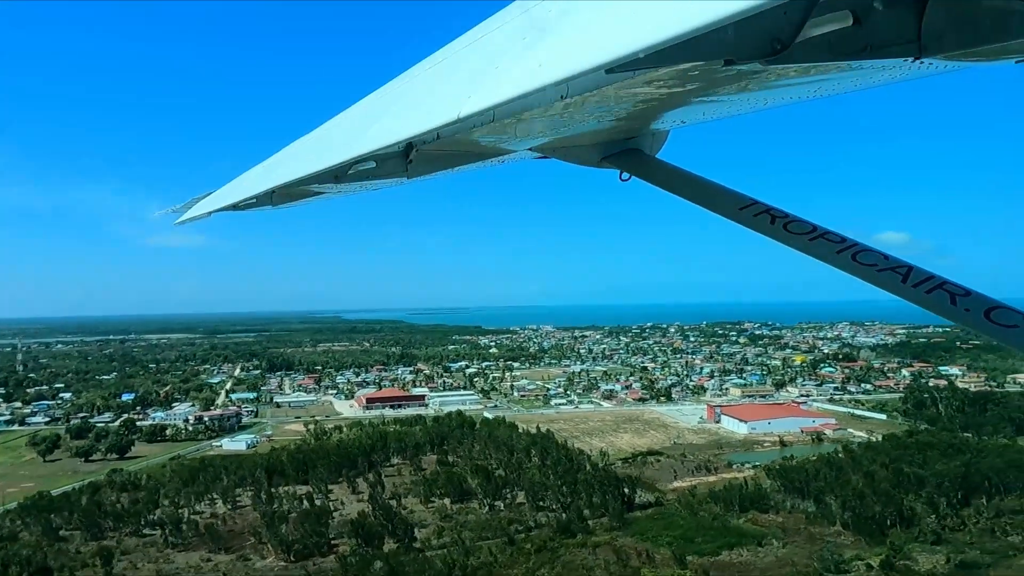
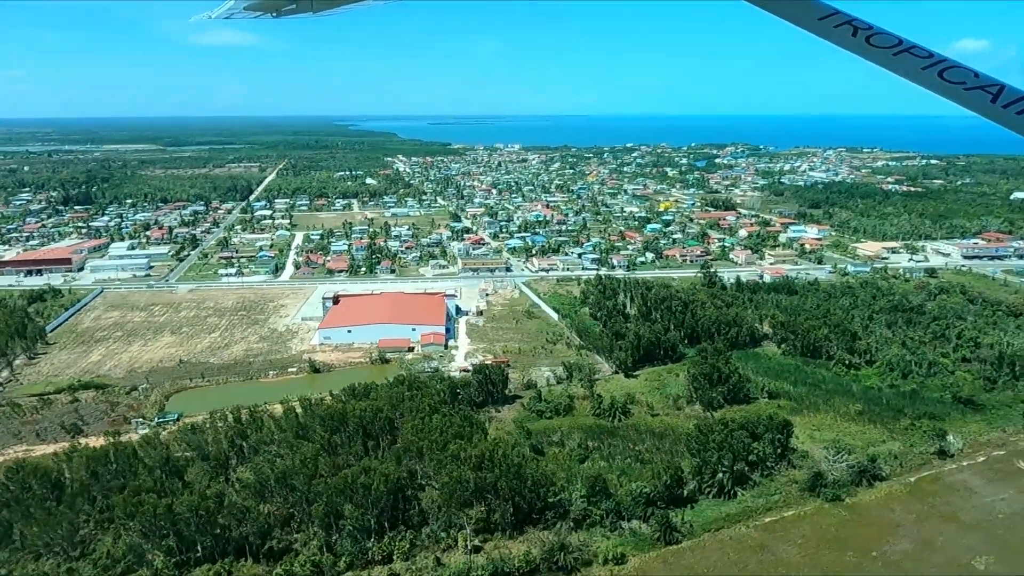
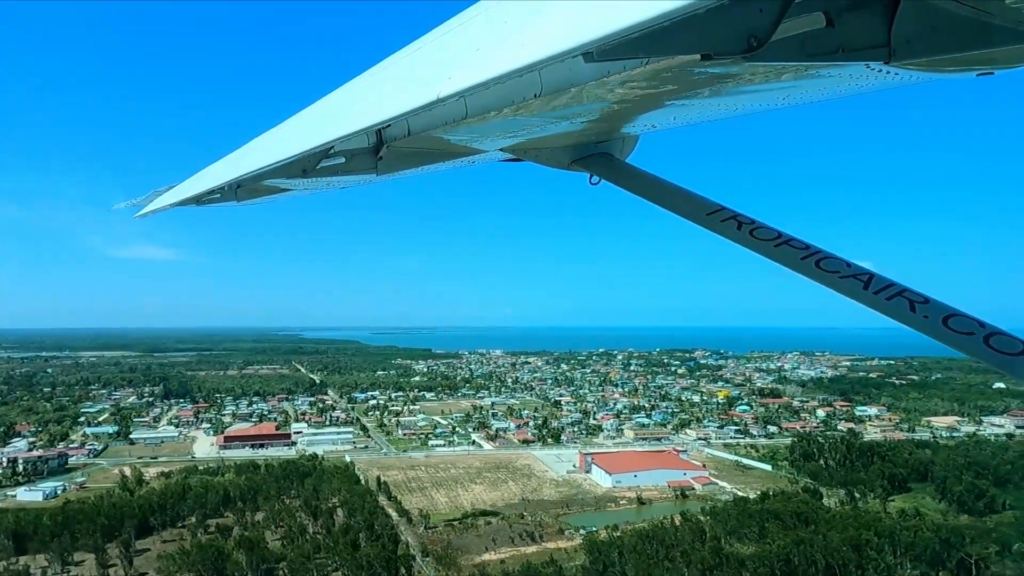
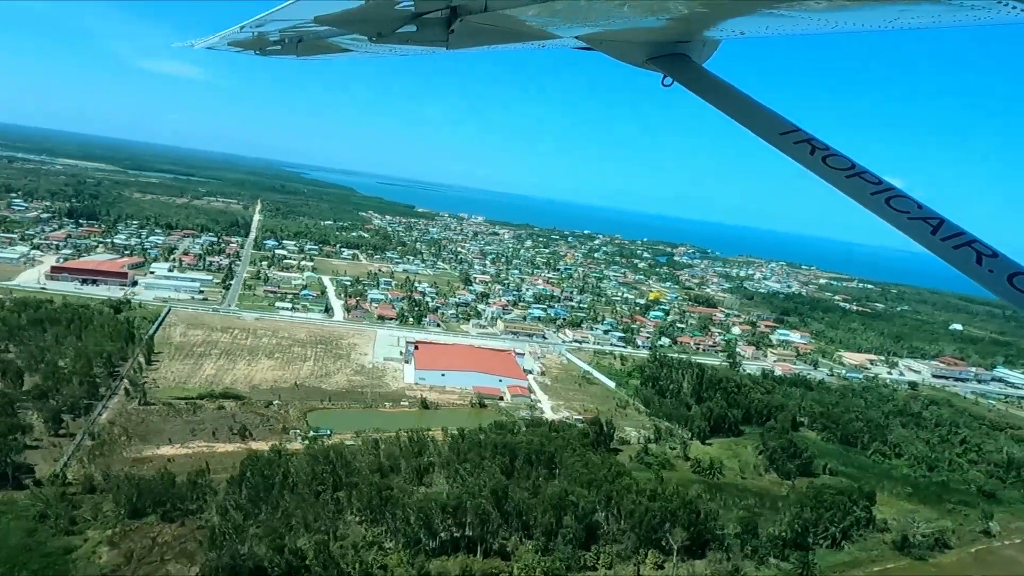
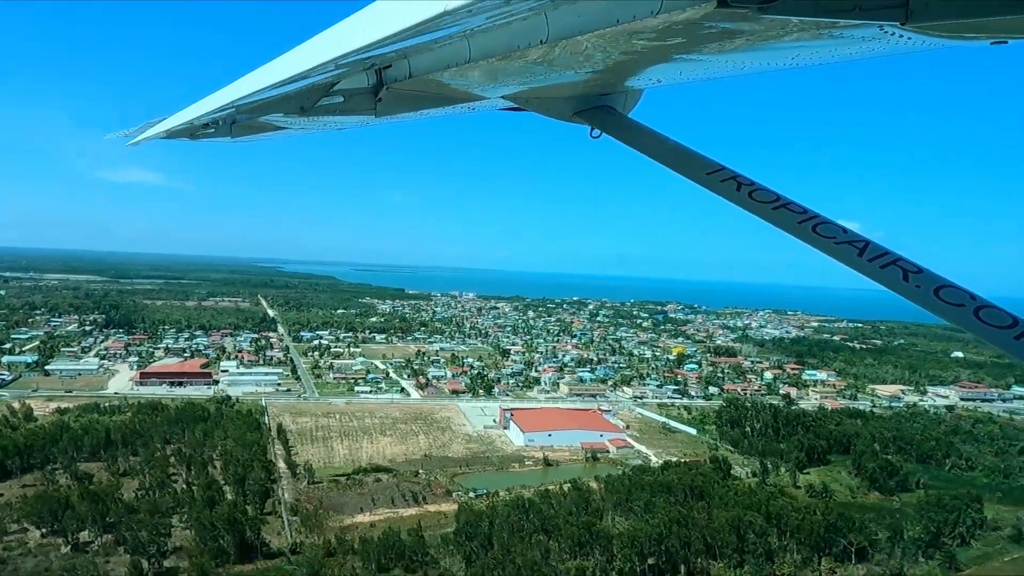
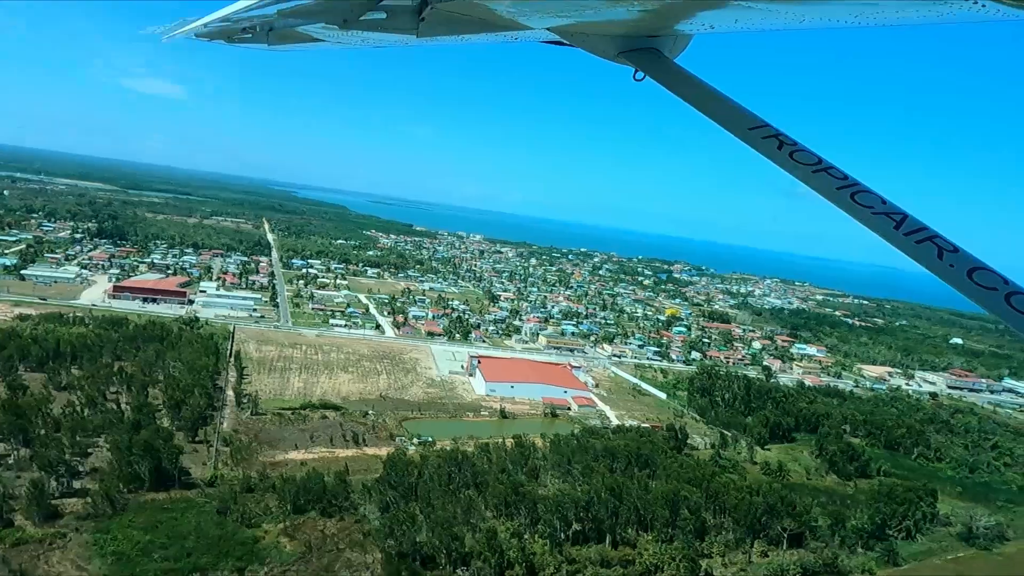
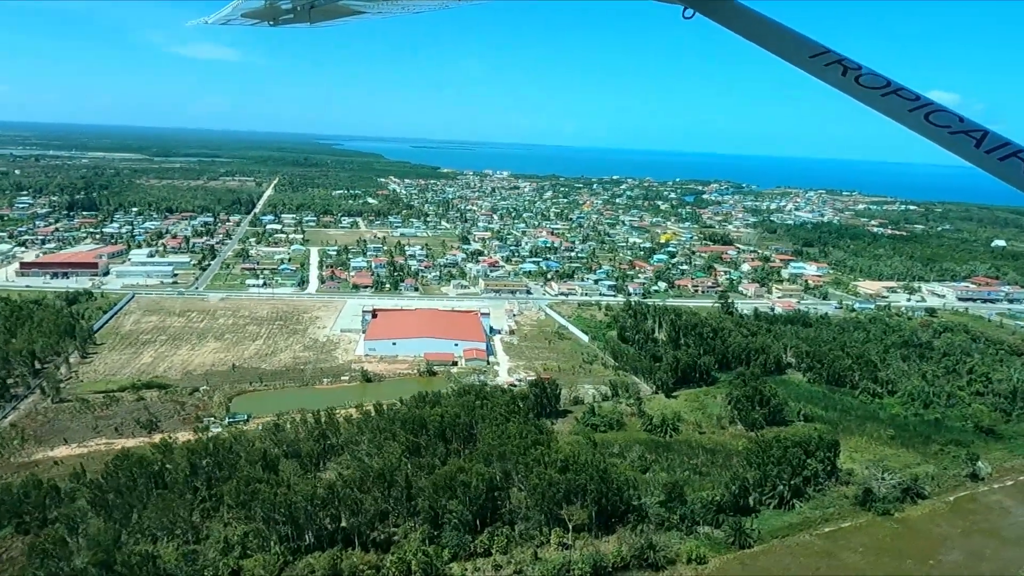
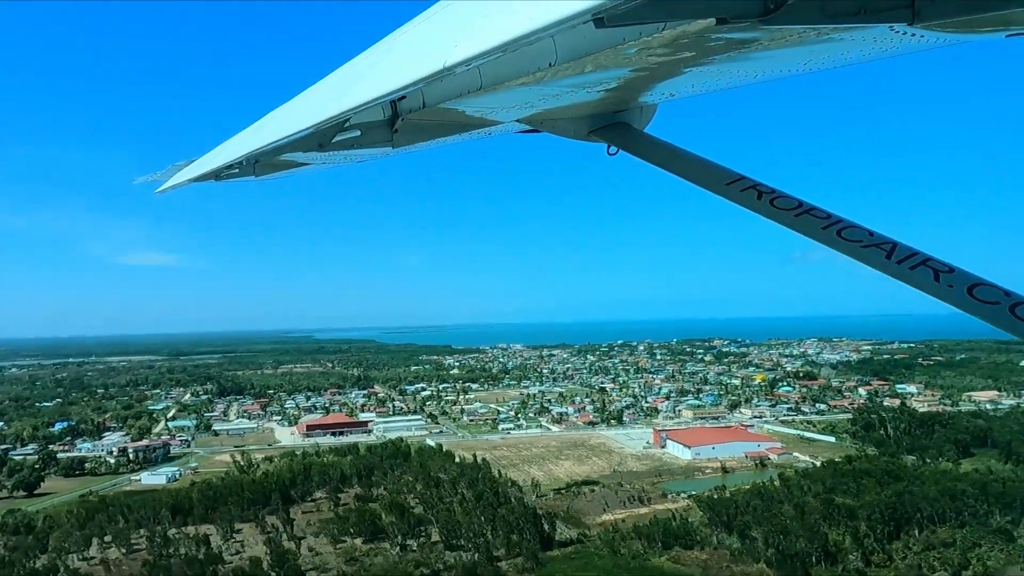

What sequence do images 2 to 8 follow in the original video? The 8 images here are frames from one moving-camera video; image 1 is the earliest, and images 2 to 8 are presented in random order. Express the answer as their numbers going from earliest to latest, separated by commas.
8, 3, 5, 6, 4, 7, 2
